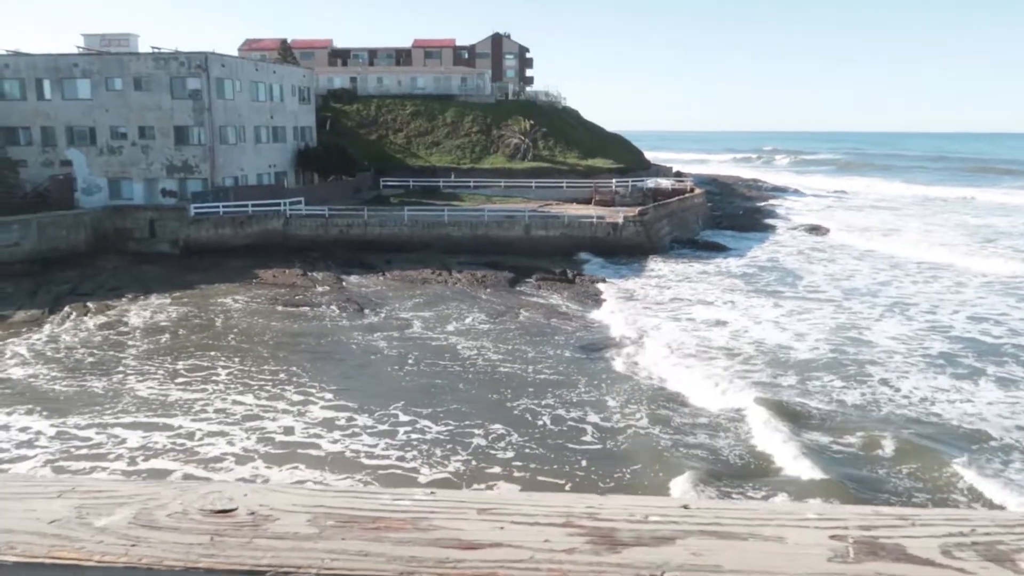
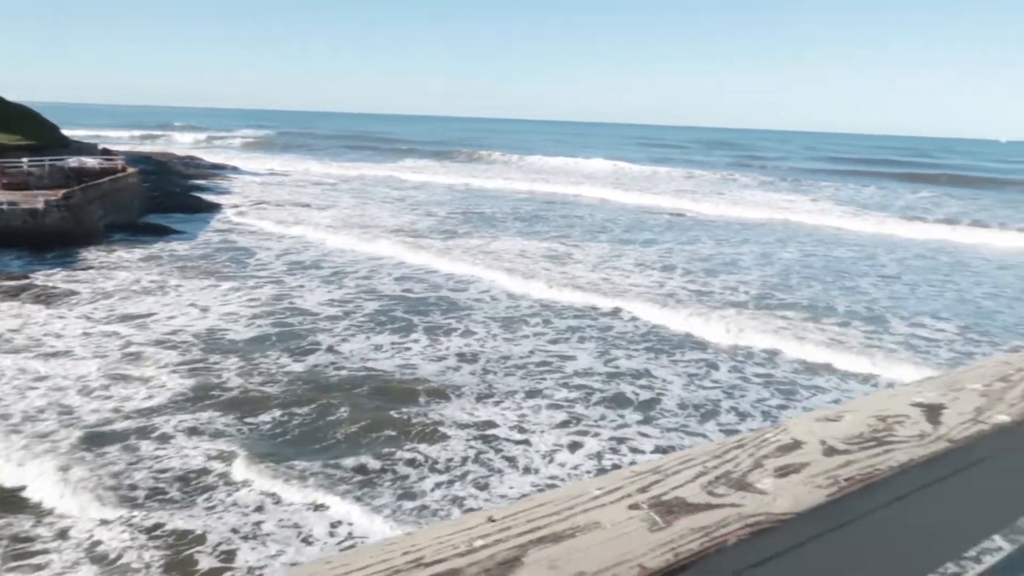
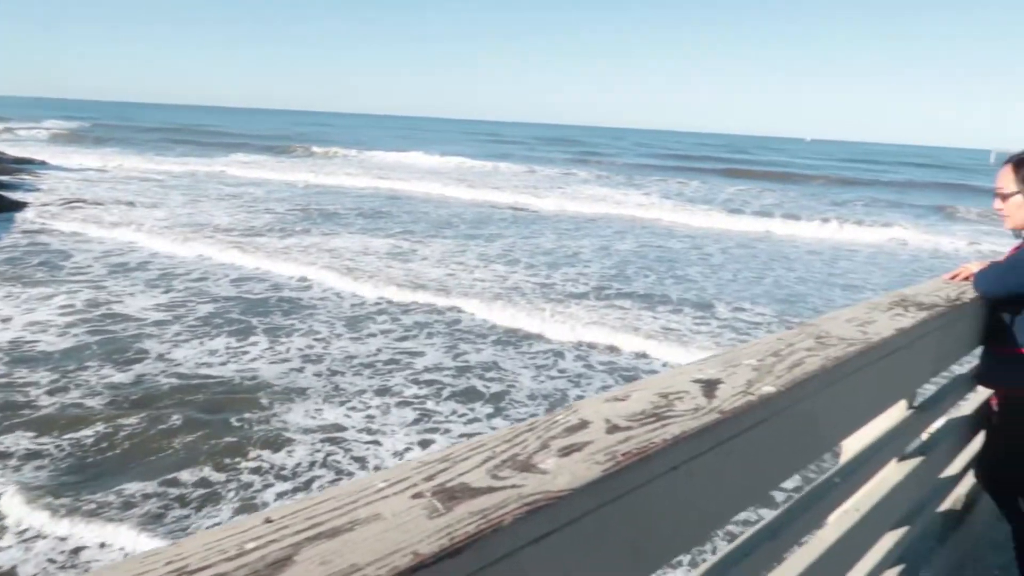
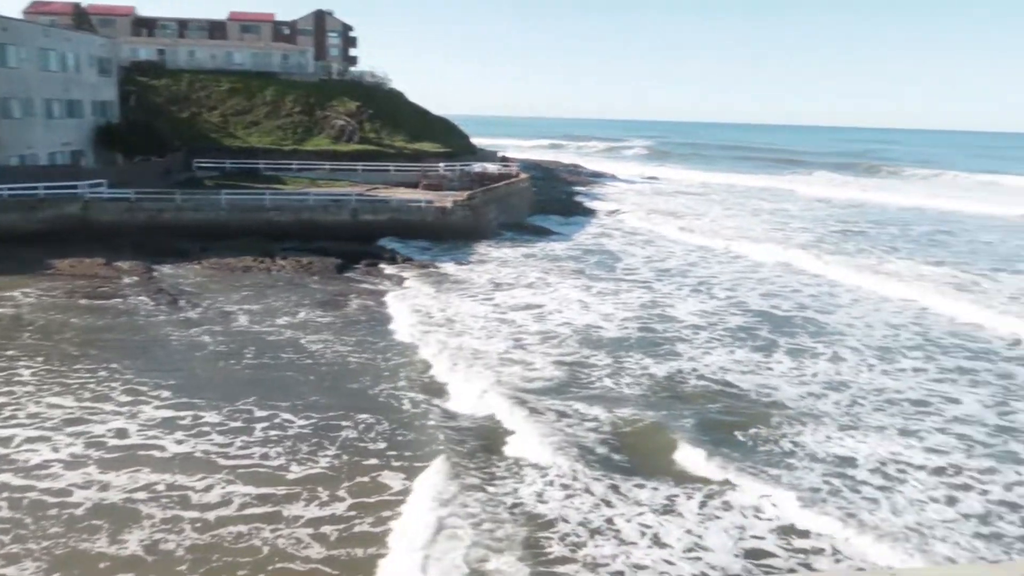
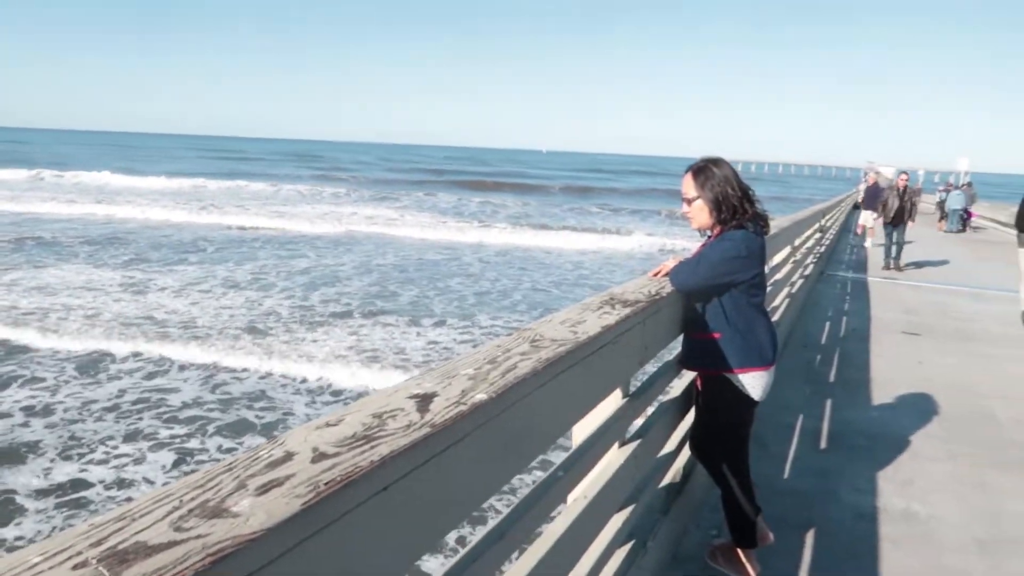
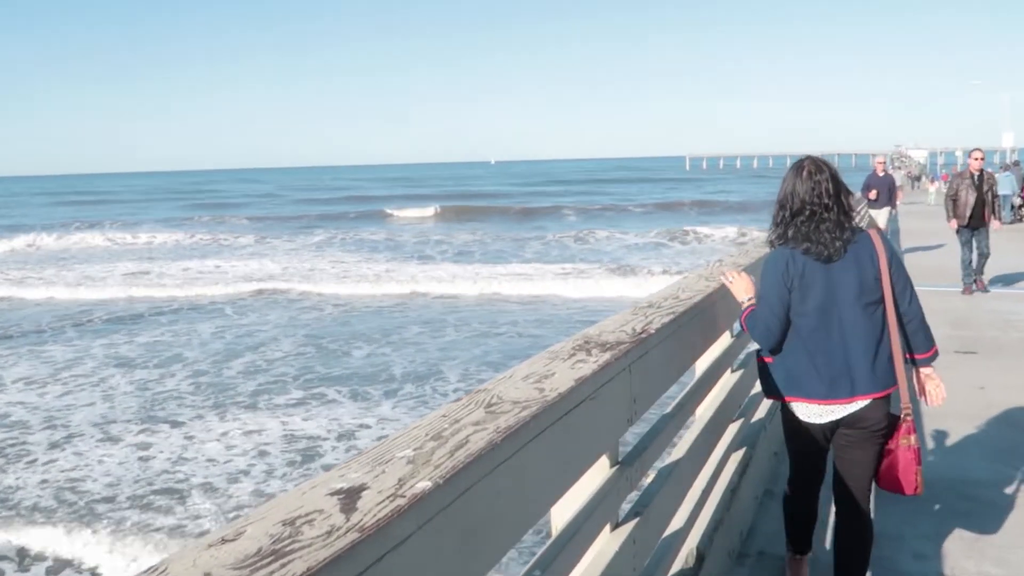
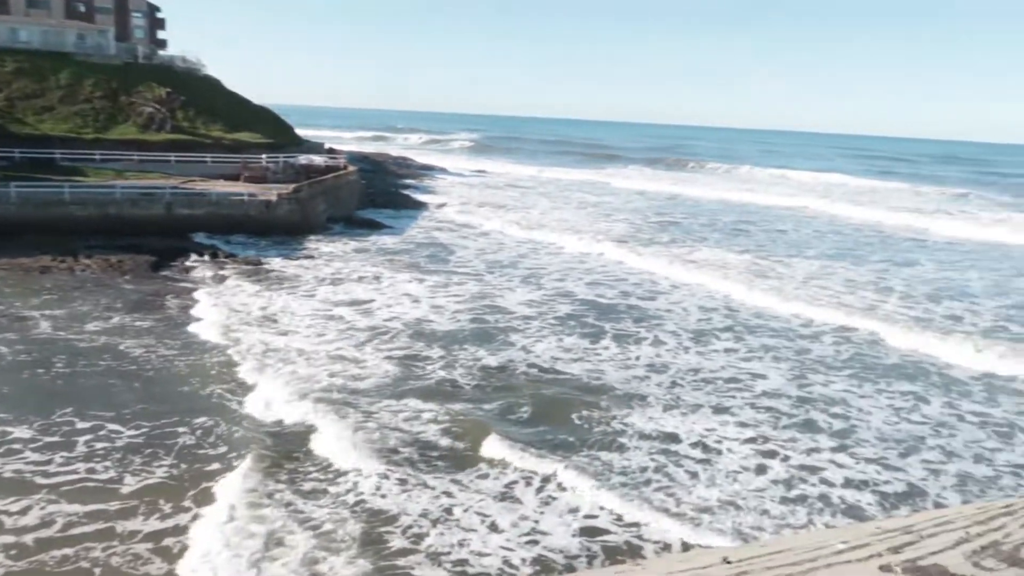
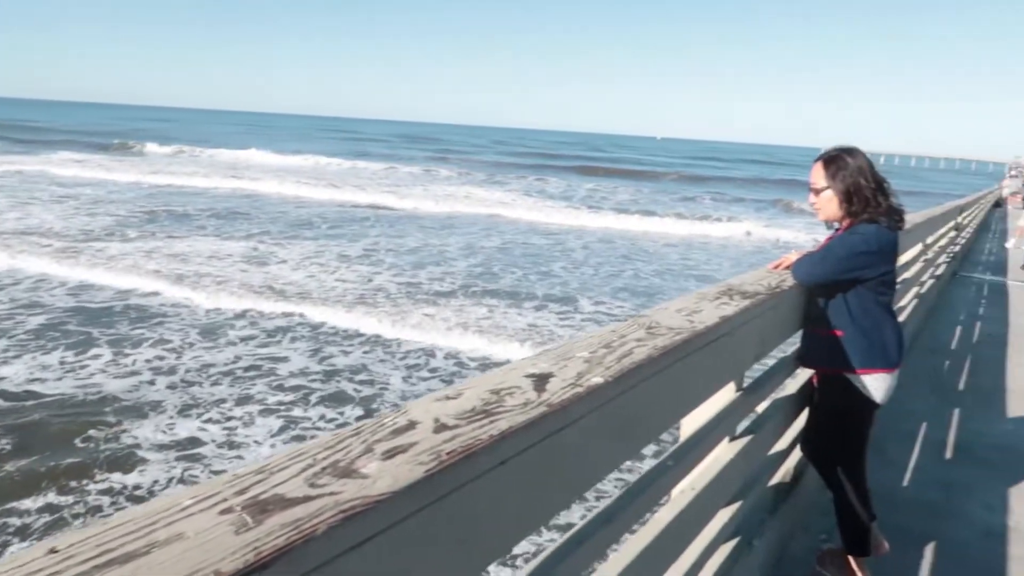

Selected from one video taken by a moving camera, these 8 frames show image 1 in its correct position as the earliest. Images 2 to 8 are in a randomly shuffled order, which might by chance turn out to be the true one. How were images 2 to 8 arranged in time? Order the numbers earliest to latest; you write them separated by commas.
4, 7, 2, 3, 8, 5, 6
